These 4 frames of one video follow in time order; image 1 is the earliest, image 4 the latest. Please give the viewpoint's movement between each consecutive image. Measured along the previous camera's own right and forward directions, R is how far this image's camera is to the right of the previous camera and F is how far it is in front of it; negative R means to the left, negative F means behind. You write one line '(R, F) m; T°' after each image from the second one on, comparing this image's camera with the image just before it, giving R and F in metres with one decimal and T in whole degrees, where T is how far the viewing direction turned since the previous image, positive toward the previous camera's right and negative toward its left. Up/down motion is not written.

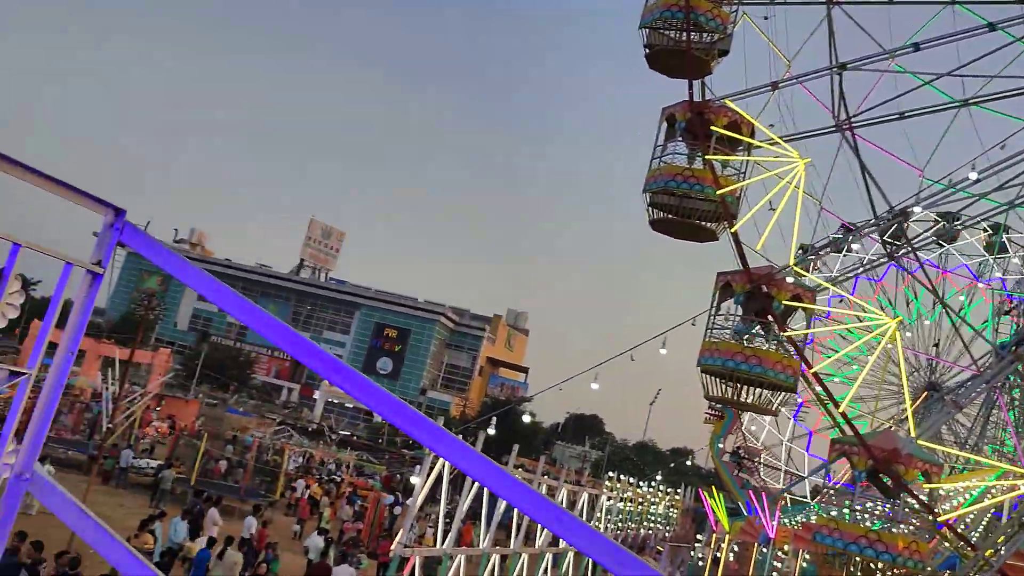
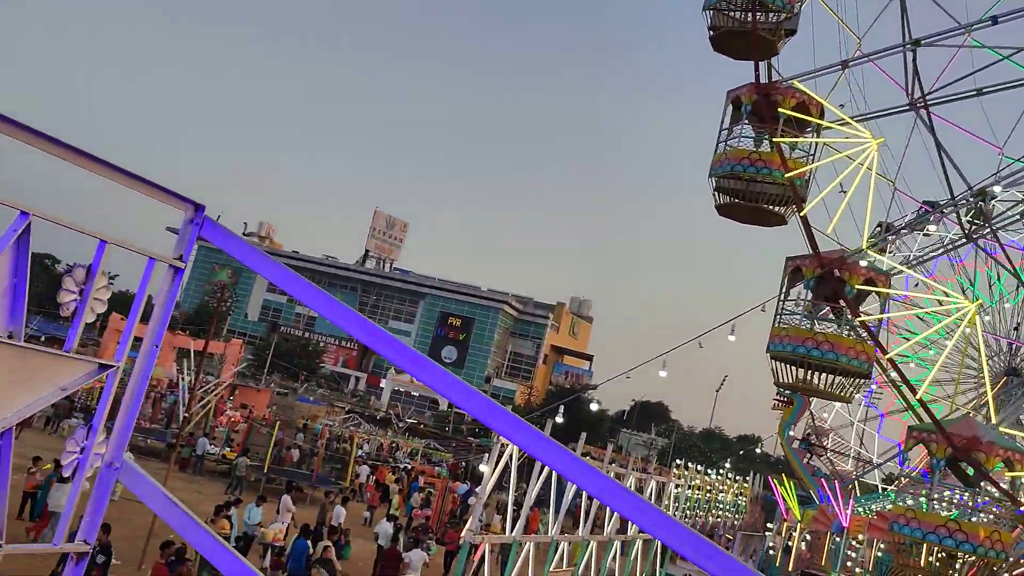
(-0.1, +1.8) m; -2°
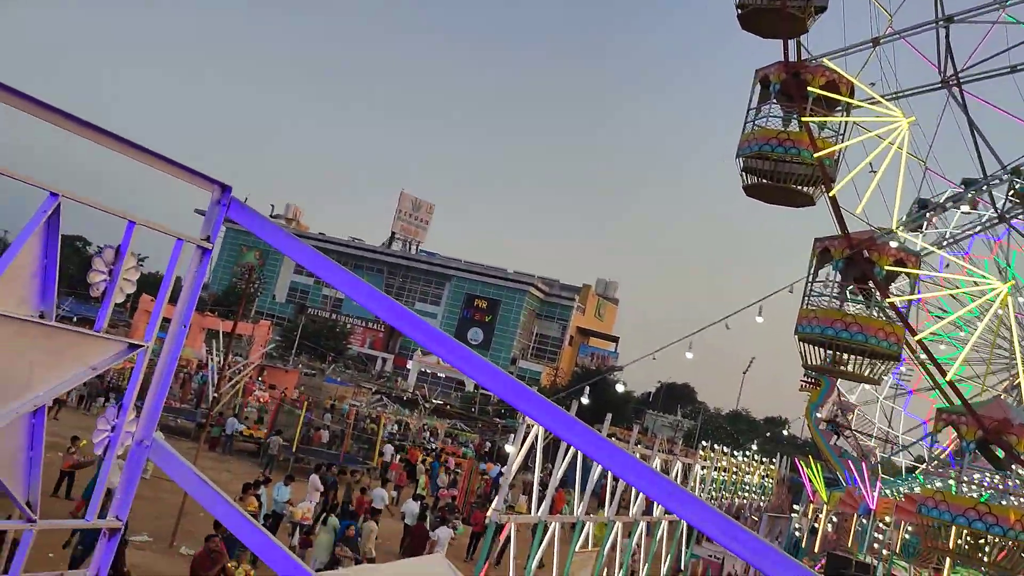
(0.0, +0.5) m; -1°
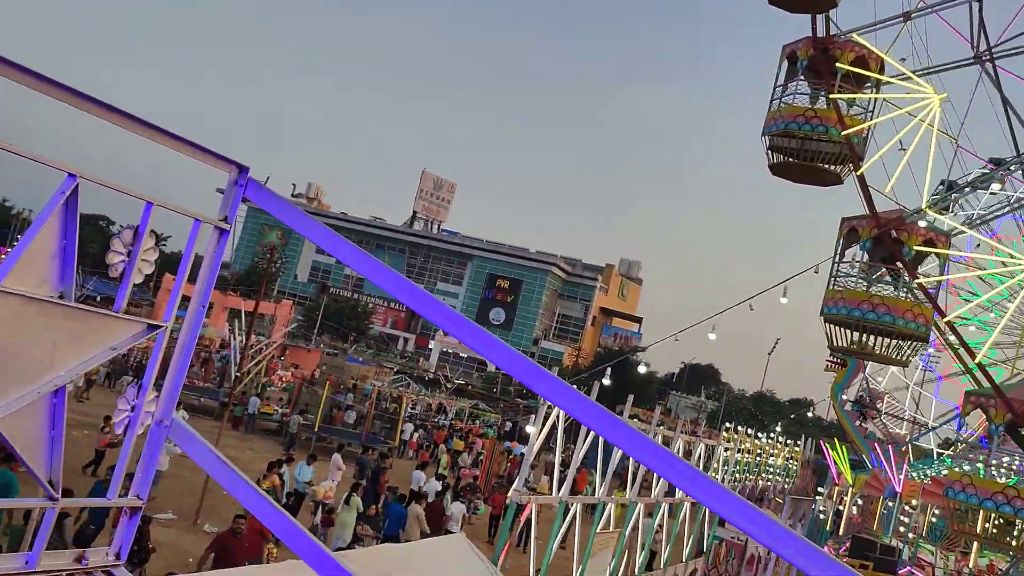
(0.0, +1.1) m; -1°
